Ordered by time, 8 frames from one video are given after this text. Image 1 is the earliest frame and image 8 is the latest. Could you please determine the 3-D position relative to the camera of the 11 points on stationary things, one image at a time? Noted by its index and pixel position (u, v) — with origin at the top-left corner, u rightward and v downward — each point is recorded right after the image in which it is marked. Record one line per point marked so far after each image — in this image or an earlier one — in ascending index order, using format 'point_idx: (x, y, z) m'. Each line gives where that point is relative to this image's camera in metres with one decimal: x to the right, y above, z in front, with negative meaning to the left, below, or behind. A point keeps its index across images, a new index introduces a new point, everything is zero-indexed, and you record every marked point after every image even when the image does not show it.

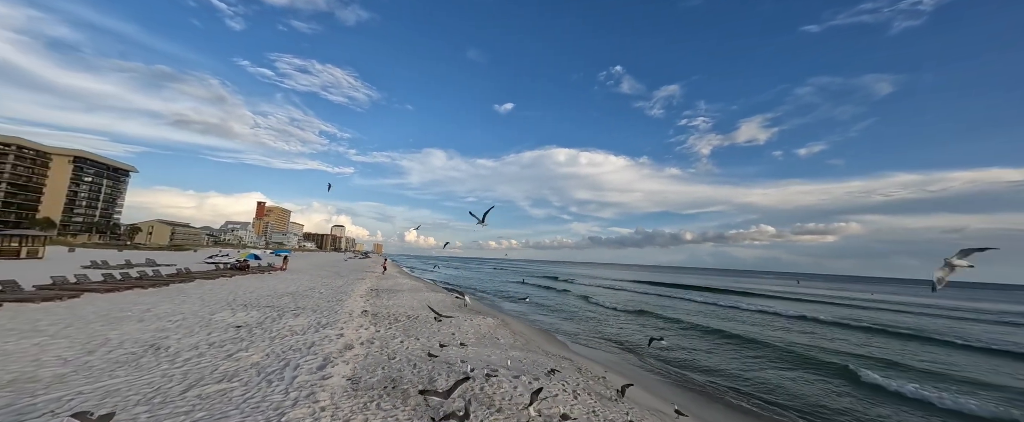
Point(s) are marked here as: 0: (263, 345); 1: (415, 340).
0: (-7.7, -4.1, +10.0) m
1: (-3.6, -4.9, +12.5) m
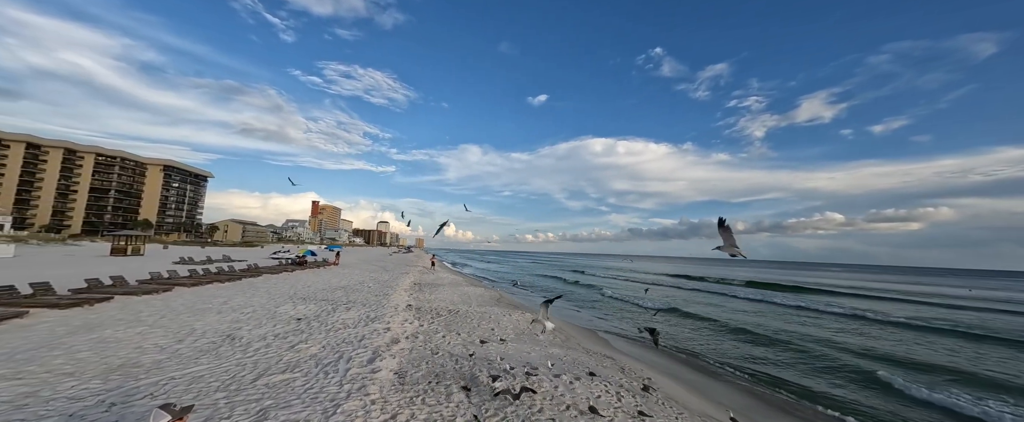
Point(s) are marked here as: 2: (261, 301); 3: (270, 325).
0: (-6.6, -4.7, +10.9) m
1: (-2.2, -5.4, +12.9) m
2: (-12.9, -5.0, +16.3) m
3: (-9.2, -4.7, +12.1) m
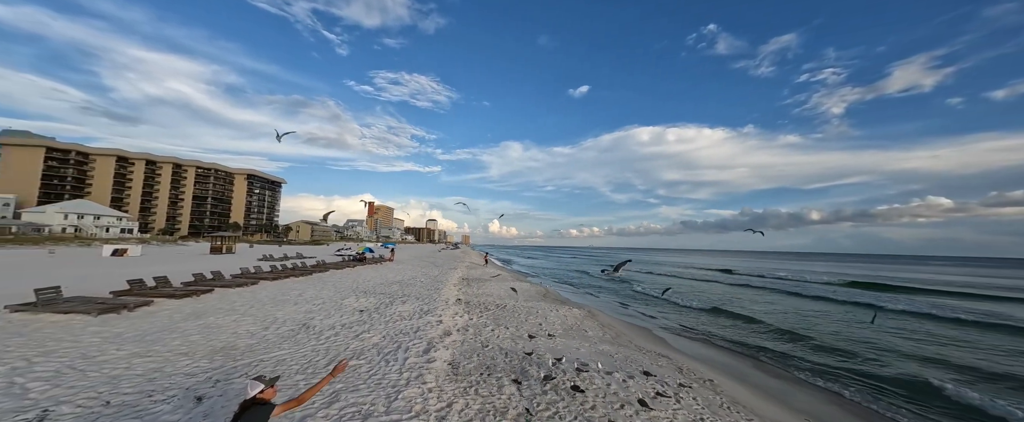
0: (-4.8, -4.7, +11.7) m
1: (-0.1, -5.2, +13.1) m
2: (-10.3, -5.0, +18.0) m
3: (-7.3, -4.8, +13.3) m
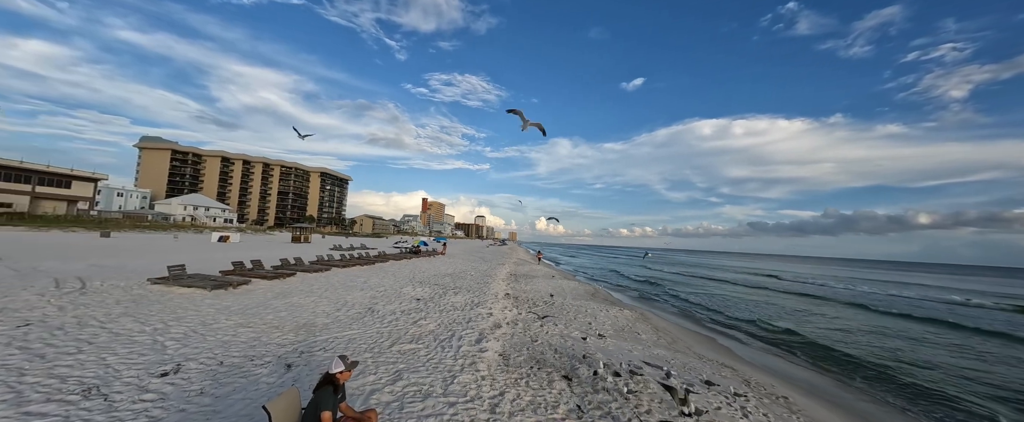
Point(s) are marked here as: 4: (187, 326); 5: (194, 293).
0: (-2.8, -4.4, +12.5) m
1: (+2.1, -5.0, +13.2) m
2: (-7.3, -4.6, +19.5) m
3: (-5.0, -4.5, +14.4) m
4: (-8.2, -3.4, +8.3) m
5: (-11.8, -3.4, +12.1) m
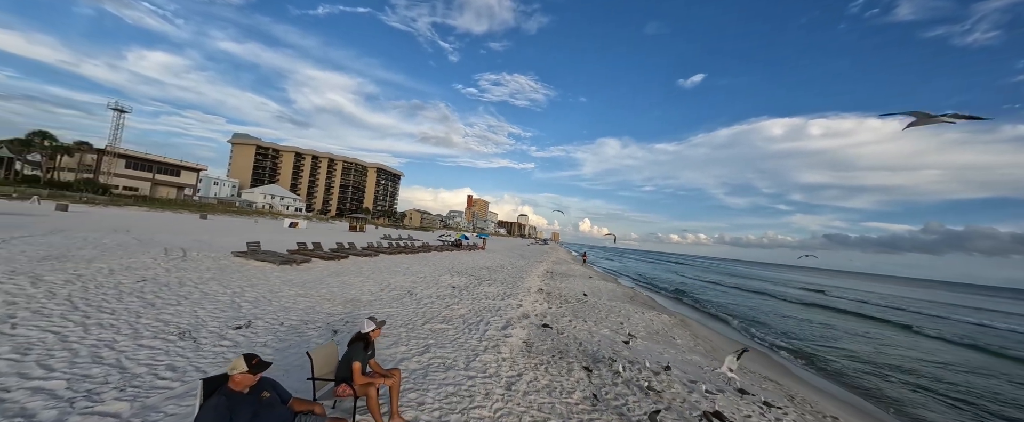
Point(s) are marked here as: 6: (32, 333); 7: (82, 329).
0: (-1.9, -3.8, +13.5) m
1: (+2.9, -4.6, +13.5) m
2: (-5.4, -3.9, +21.0) m
3: (-3.8, -3.8, +15.7) m
4: (-7.8, -2.6, +10.1) m
5: (-10.9, -2.5, +14.3) m
6: (-7.4, -2.1, +5.1) m
7: (-7.2, -2.2, +5.5) m
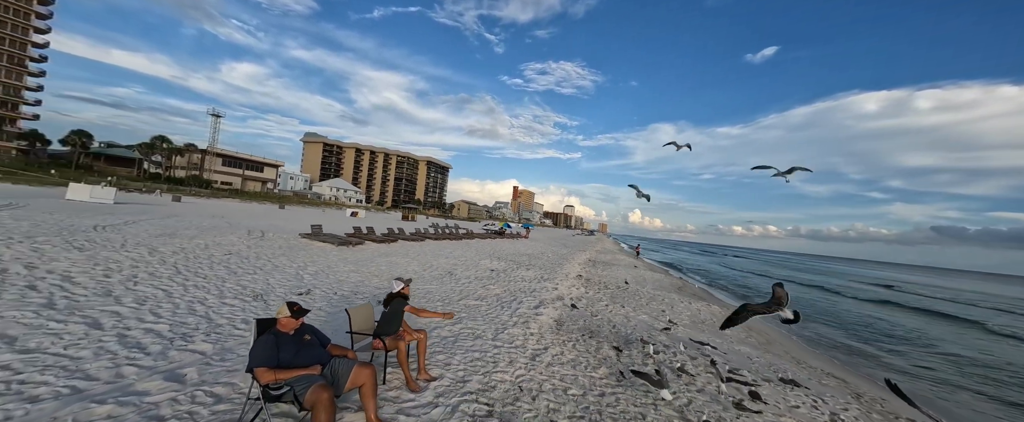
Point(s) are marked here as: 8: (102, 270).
0: (-0.8, -3.1, +14.0) m
1: (+4.0, -3.9, +13.4) m
2: (-3.1, -2.9, +22.0) m
3: (-2.3, -3.0, +16.5) m
4: (-7.1, -2.0, +11.5) m
5: (-9.5, -1.8, +16.1) m
6: (-7.5, -1.6, +6.5) m
7: (-7.2, -1.7, +6.9) m
8: (-9.1, -1.3, +7.0) m
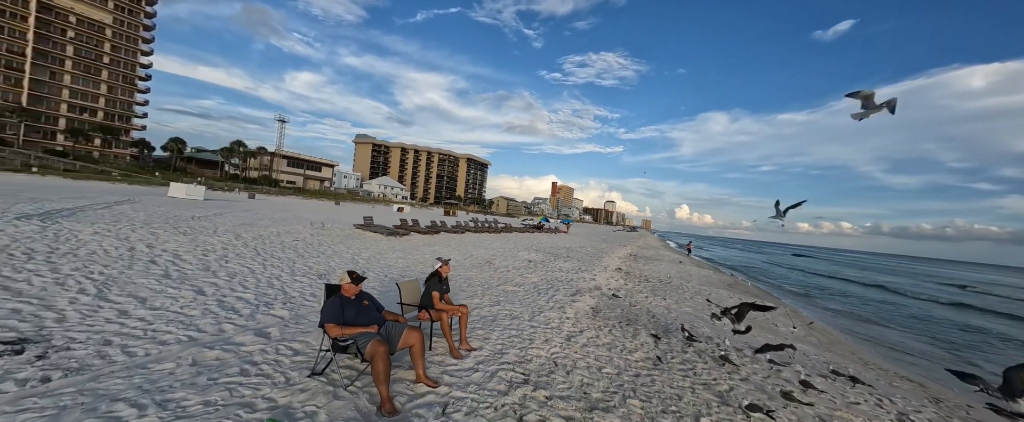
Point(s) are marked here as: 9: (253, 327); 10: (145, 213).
0: (+0.9, -2.7, +14.4) m
1: (+5.6, -3.5, +13.1) m
2: (-0.5, -2.5, +22.6) m
3: (-0.4, -2.6, +17.0) m
4: (-5.7, -1.6, +12.6) m
5: (-7.6, -1.4, +17.5) m
6: (-6.7, -1.3, +7.7) m
7: (-6.4, -1.4, +8.1) m
8: (-8.3, -1.0, +8.4) m
9: (-3.9, -1.7, +4.8) m
10: (-14.4, -0.1, +12.5) m
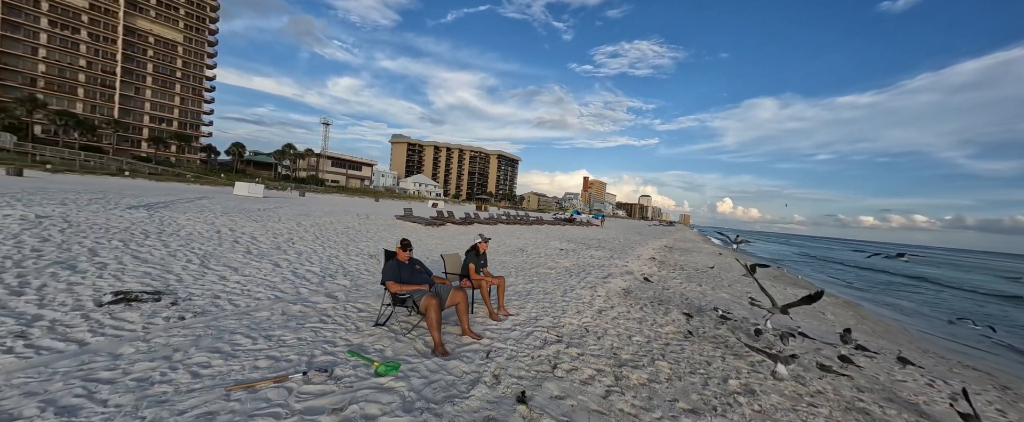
0: (+2.3, -2.3, +14.7) m
1: (+6.9, -3.0, +13.0) m
2: (+1.7, -1.9, +22.9) m
3: (+1.3, -2.1, +17.4) m
4: (-4.4, -1.3, +13.6) m
5: (-5.8, -1.0, +18.6) m
6: (-5.9, -1.0, +8.7) m
7: (-5.5, -1.1, +9.1) m
8: (-7.4, -0.7, +9.6) m
9: (-3.4, -1.4, +5.6) m
10: (-13.1, +0.2, +14.2) m
